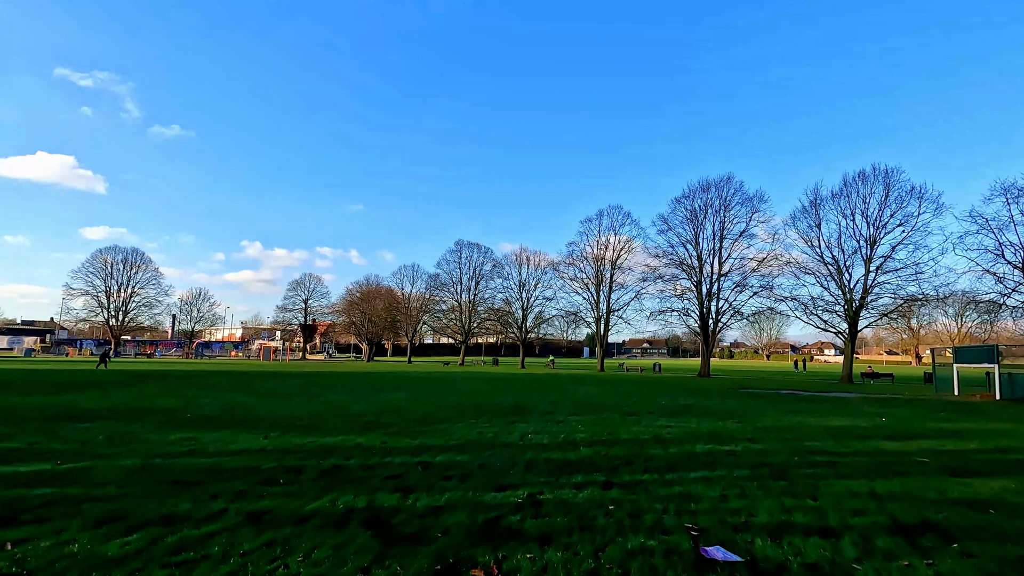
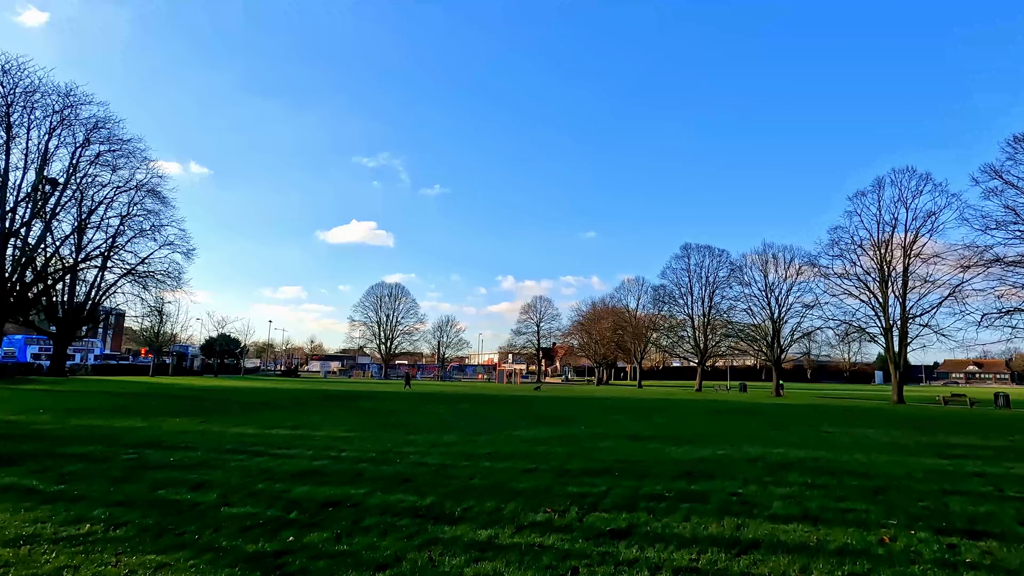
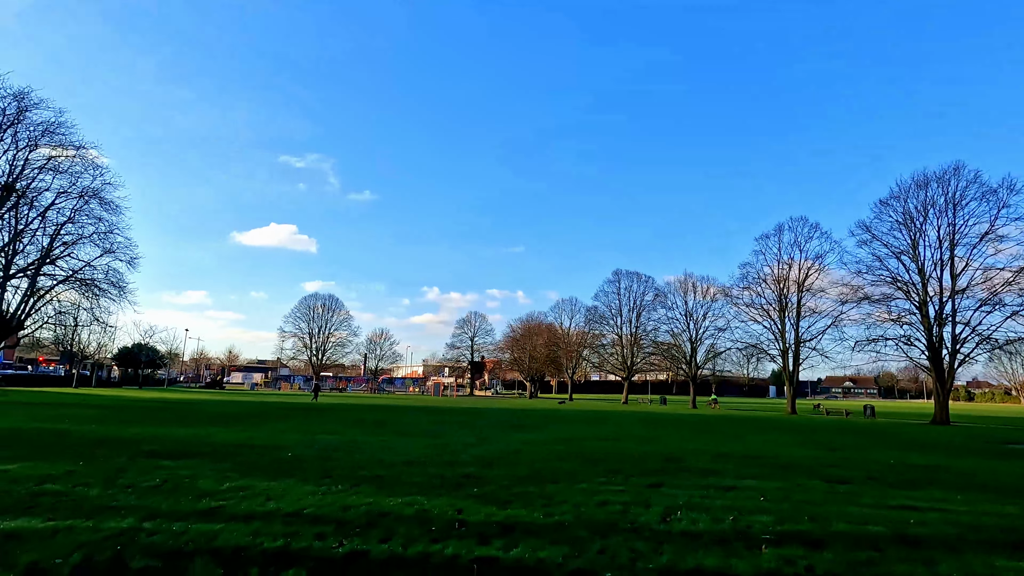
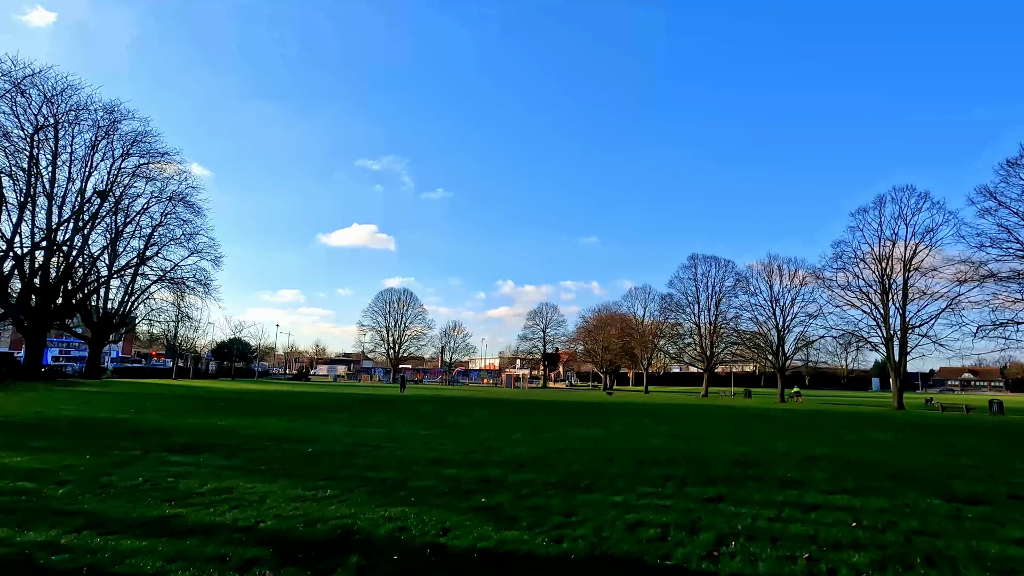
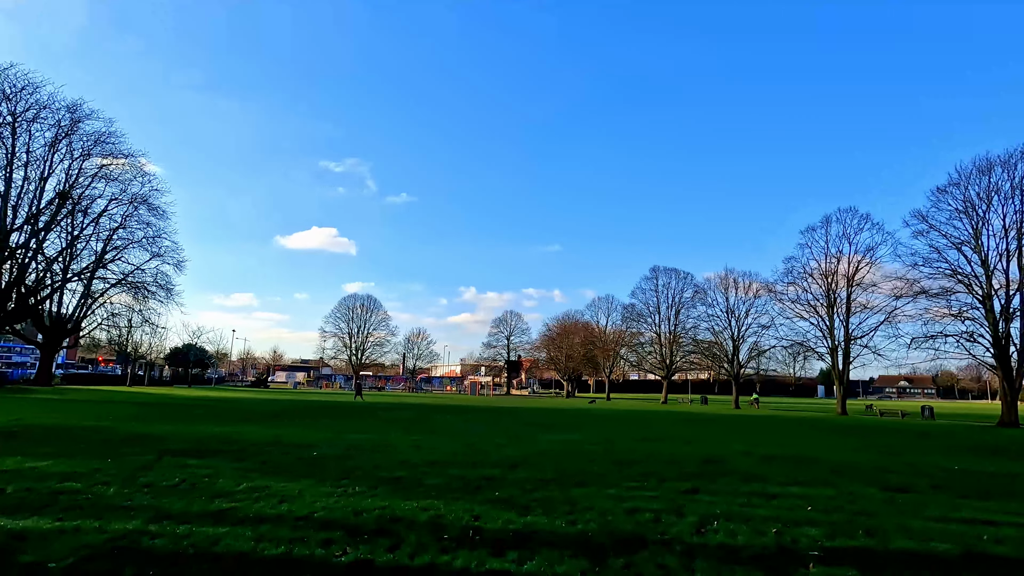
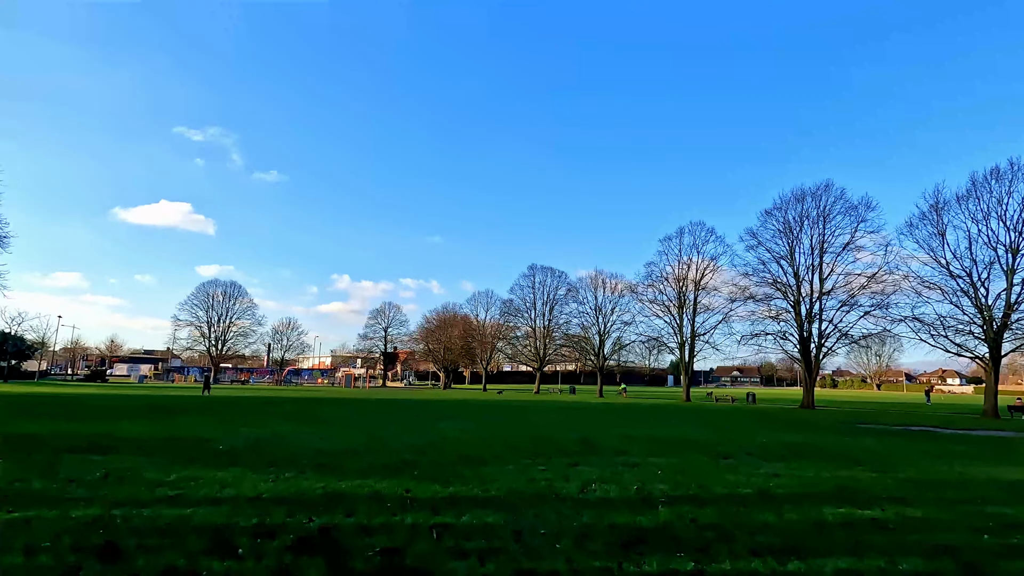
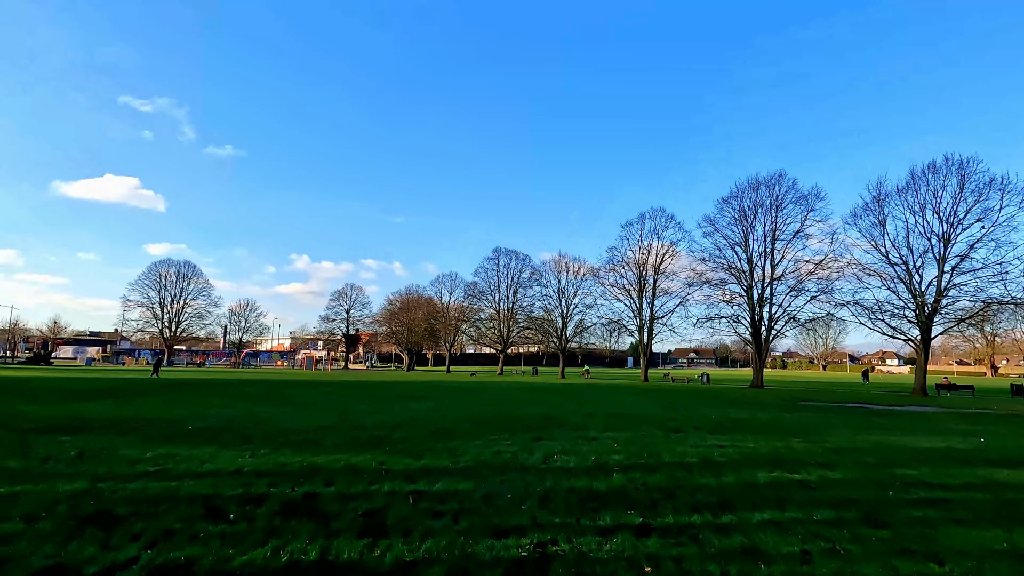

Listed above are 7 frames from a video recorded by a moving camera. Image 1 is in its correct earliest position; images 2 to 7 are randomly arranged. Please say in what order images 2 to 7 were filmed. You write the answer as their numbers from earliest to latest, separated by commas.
7, 6, 3, 5, 4, 2
